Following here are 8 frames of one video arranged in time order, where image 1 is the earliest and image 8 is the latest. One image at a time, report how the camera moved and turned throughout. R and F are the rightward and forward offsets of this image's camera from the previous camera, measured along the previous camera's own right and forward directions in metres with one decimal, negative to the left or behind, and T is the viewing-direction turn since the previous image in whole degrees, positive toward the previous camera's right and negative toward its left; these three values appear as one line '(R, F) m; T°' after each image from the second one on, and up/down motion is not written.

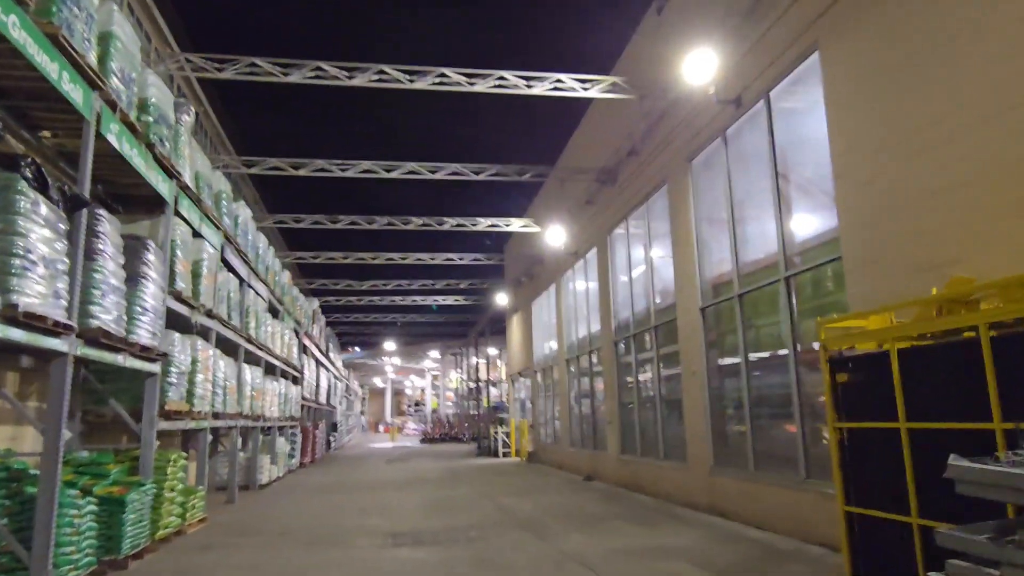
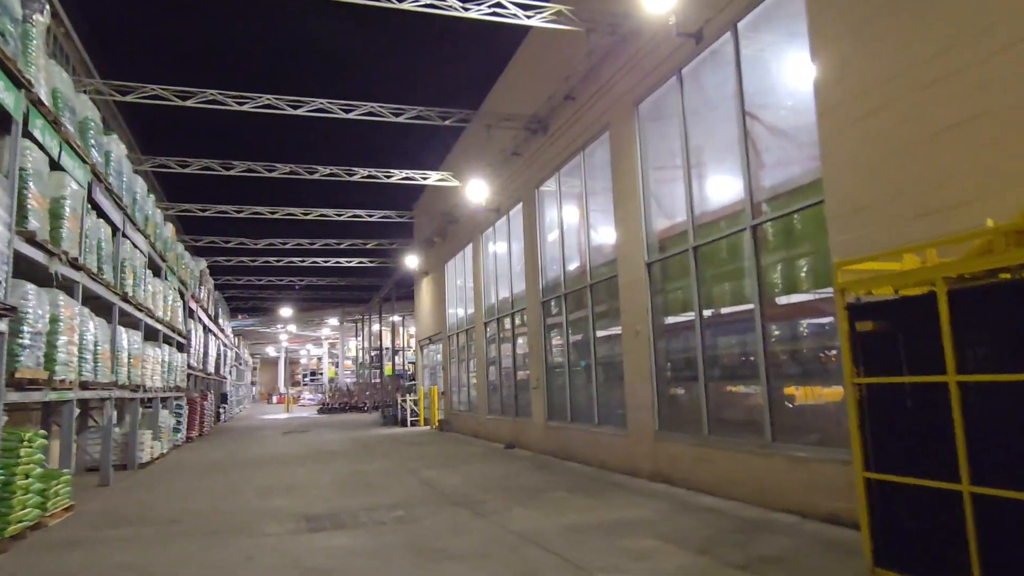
(-0.3, +0.8) m; +9°
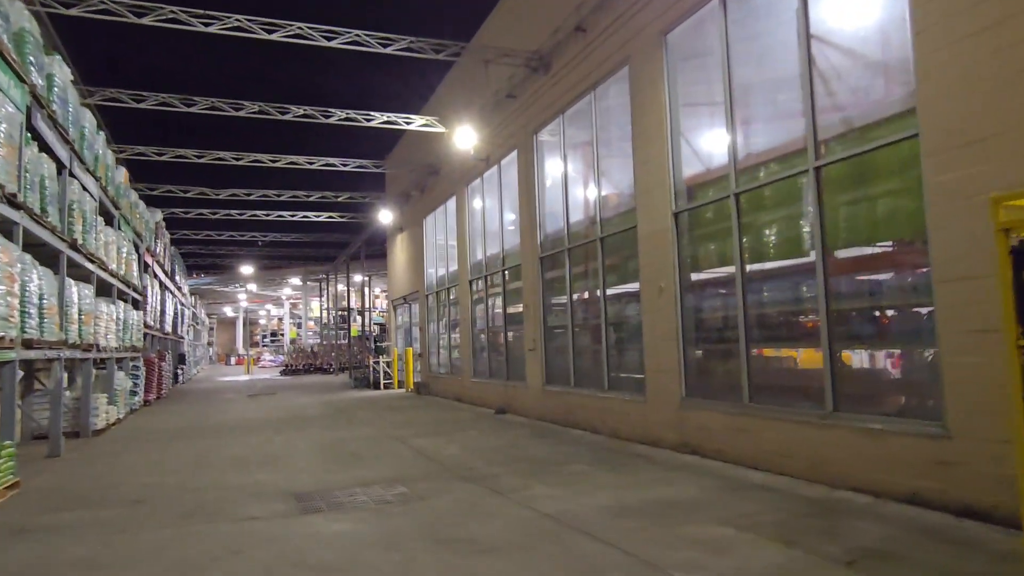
(-0.5, +0.8) m; +3°
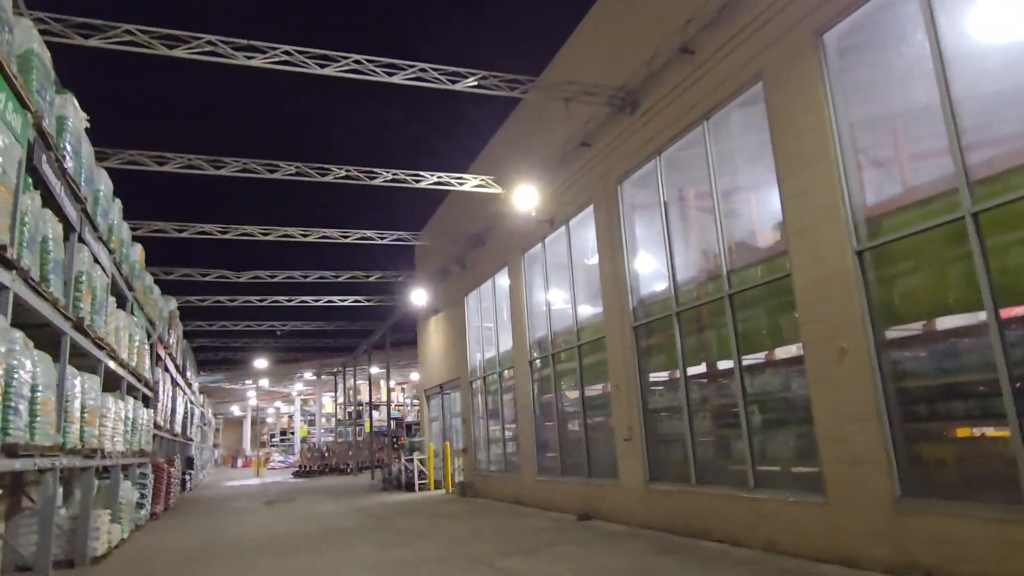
(-1.0, +1.5) m; 0°
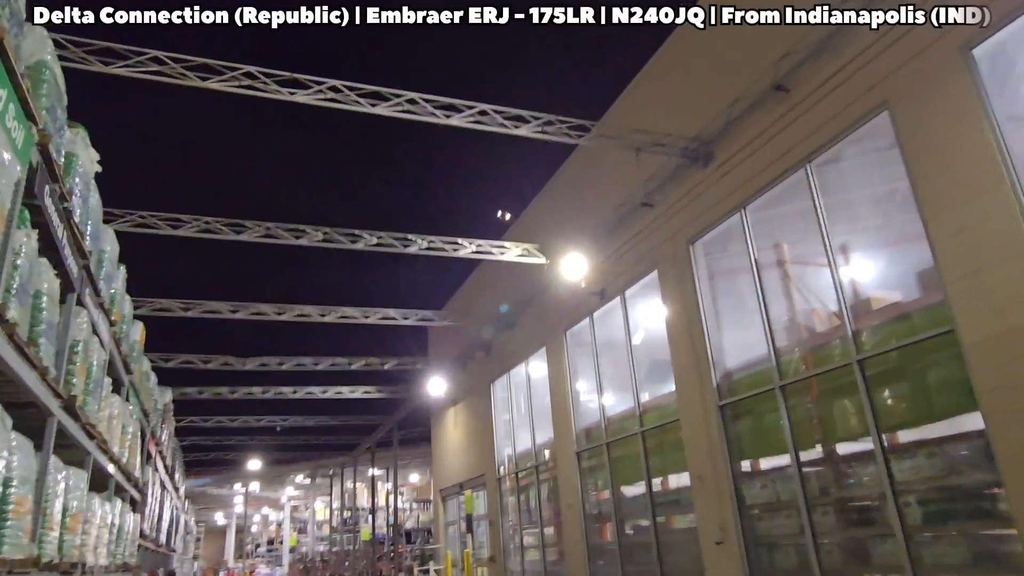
(-0.7, +1.1) m; +1°
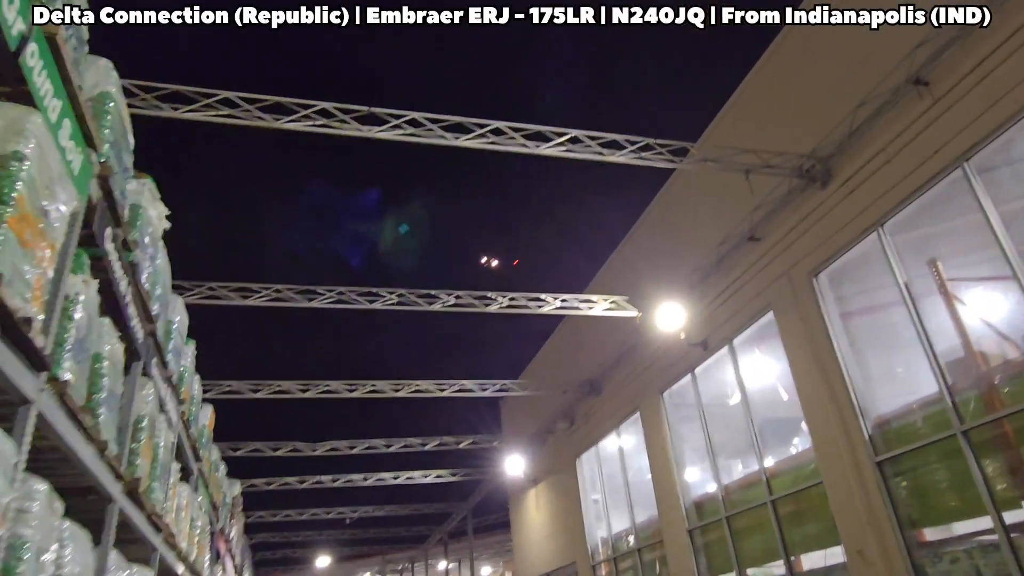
(-0.4, +0.8) m; -4°
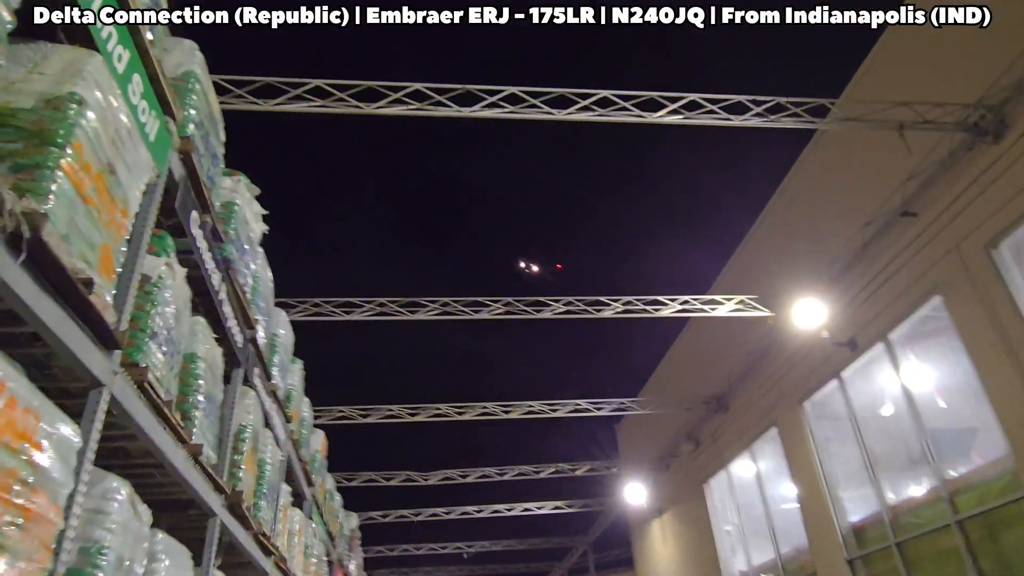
(-0.1, +0.6) m; -9°
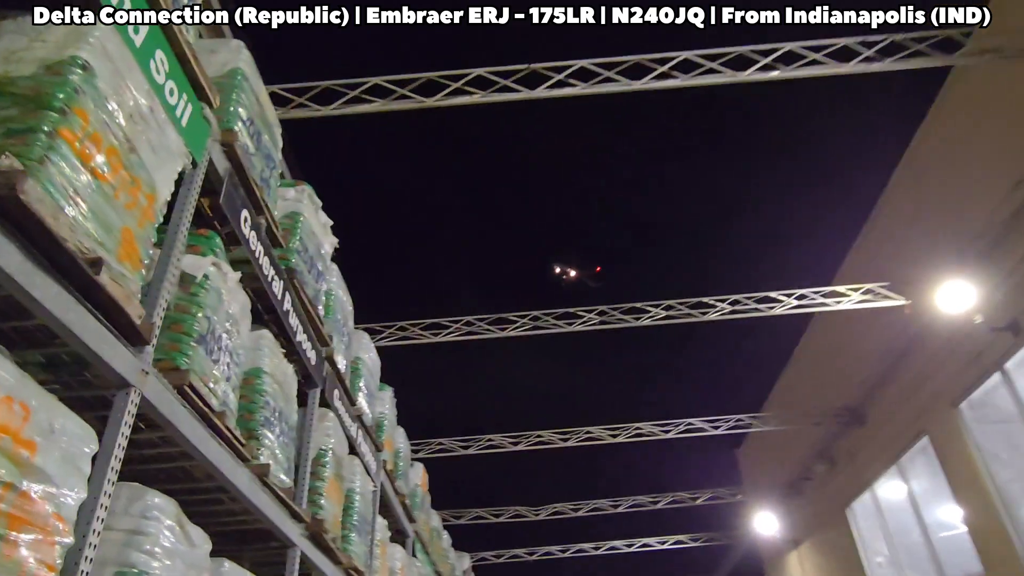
(+0.1, +0.5) m; -8°
